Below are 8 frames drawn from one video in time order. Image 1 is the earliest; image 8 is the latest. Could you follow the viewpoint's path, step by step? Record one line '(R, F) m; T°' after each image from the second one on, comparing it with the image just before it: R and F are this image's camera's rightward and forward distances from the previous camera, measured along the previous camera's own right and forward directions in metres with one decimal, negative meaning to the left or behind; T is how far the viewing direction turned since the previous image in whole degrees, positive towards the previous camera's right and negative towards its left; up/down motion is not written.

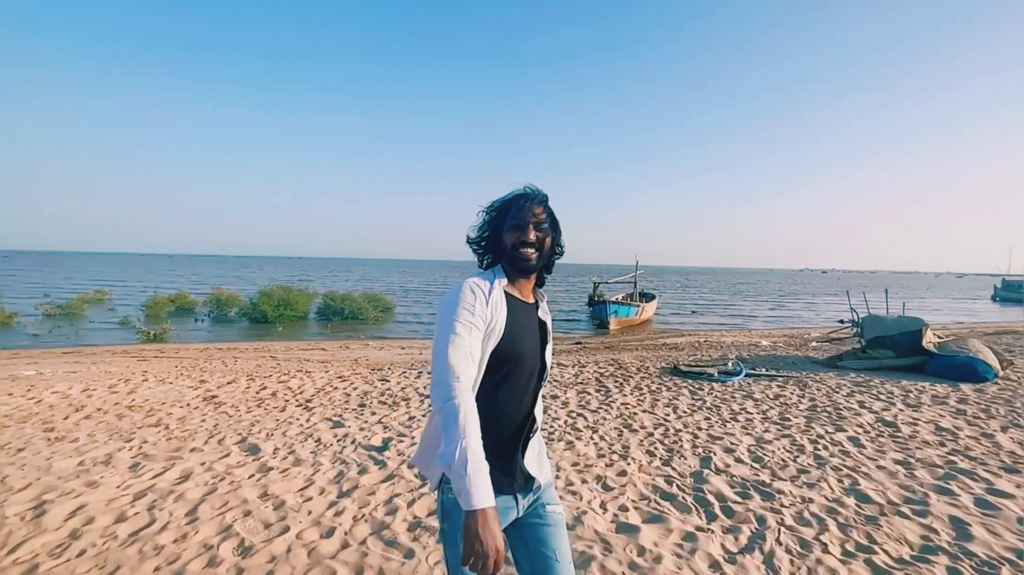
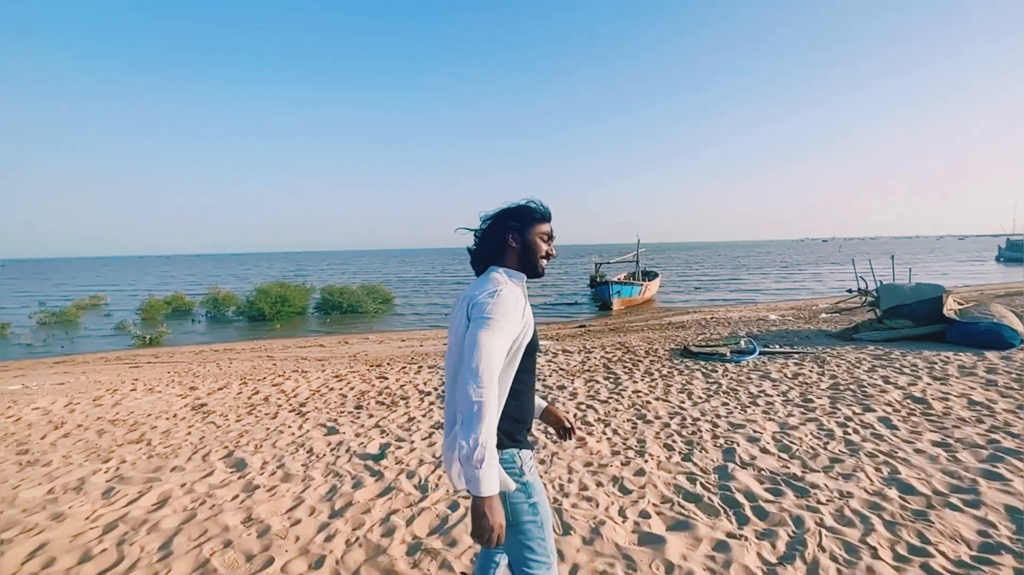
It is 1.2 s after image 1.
(0.0, +0.4) m; 0°
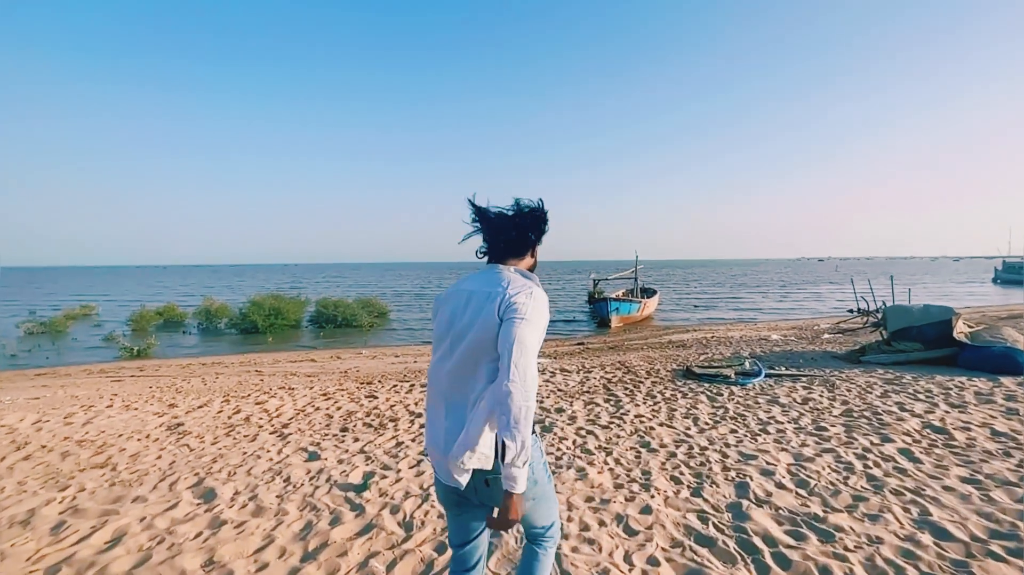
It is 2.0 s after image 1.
(0.0, +0.3) m; 0°
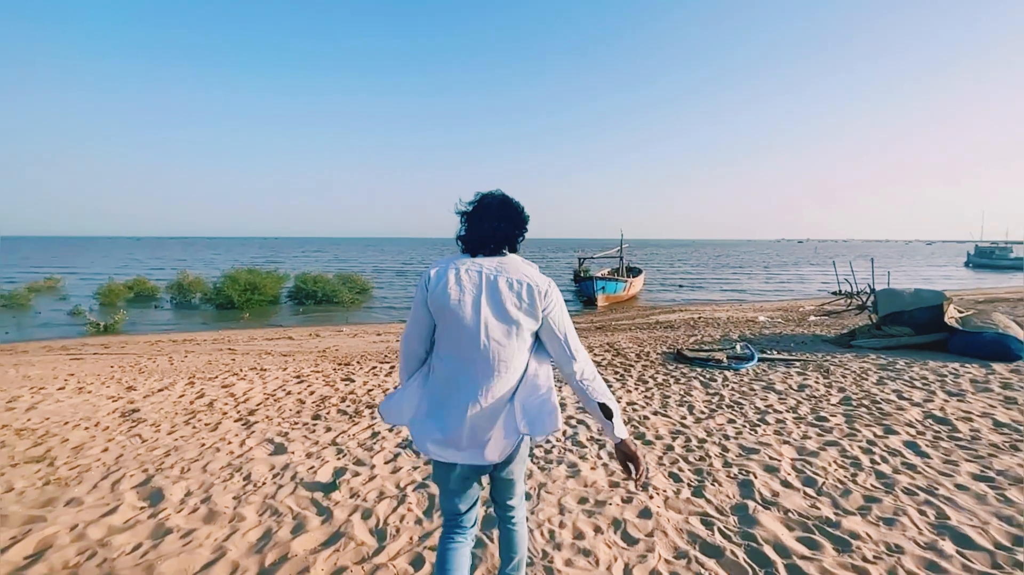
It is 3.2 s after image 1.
(0.0, +0.5) m; +2°
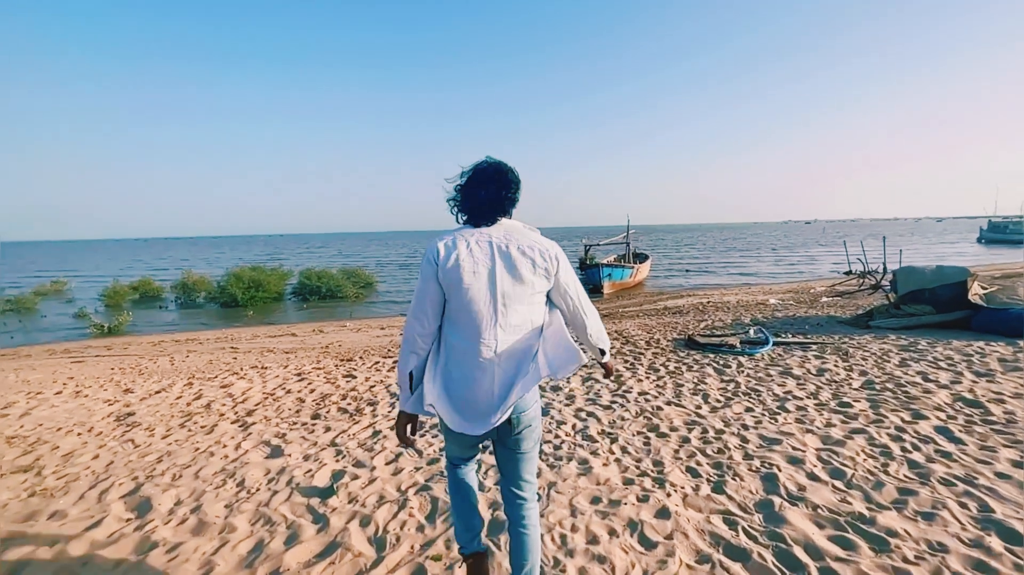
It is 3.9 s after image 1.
(0.0, +0.3) m; -1°
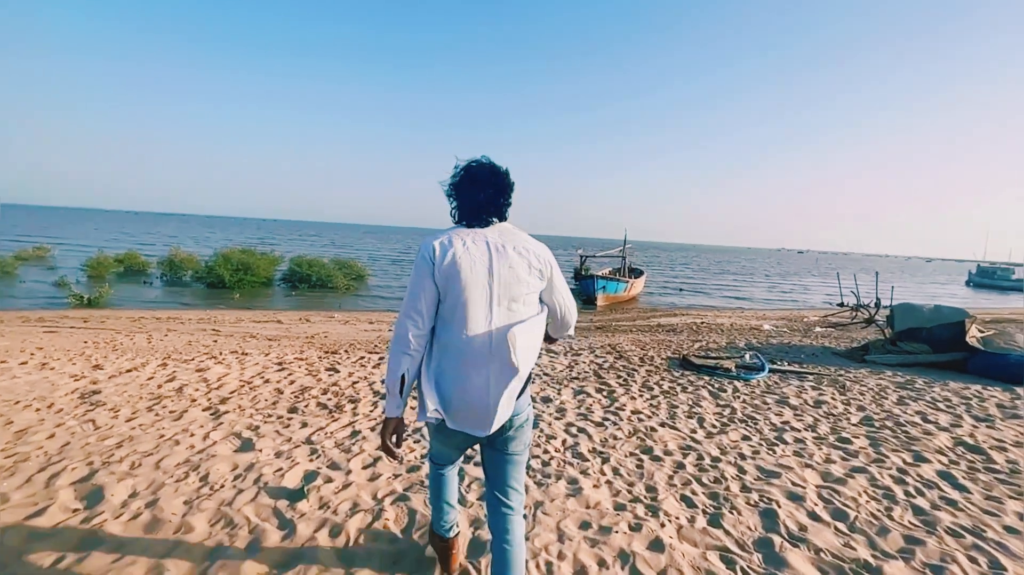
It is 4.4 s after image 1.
(-0.1, +0.2) m; +1°
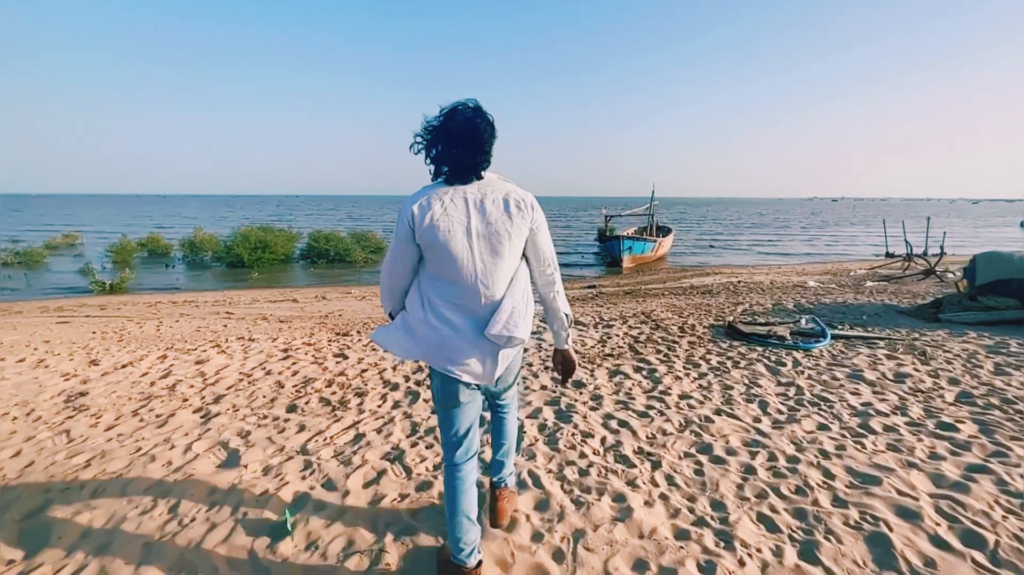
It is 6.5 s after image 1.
(0.0, +0.8) m; -3°
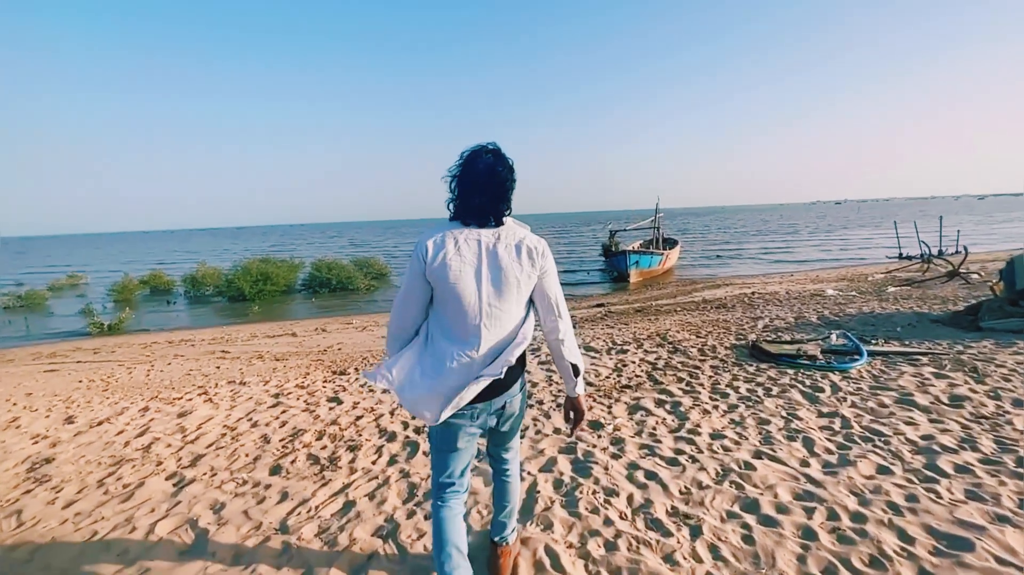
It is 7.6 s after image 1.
(0.0, +0.5) m; -1°
